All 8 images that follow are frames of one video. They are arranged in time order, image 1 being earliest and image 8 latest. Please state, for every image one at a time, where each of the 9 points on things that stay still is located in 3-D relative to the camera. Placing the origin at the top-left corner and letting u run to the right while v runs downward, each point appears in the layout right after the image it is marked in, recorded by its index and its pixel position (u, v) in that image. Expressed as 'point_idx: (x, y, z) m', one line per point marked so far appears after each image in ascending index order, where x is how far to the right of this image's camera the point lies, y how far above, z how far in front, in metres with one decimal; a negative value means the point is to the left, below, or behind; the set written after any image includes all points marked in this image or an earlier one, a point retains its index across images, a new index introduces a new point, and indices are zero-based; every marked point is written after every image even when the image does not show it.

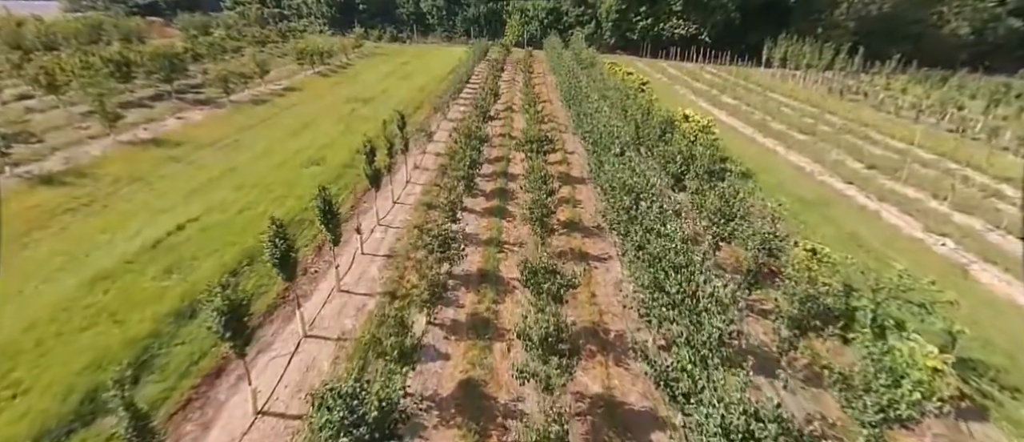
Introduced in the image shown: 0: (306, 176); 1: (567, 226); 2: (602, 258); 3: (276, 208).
0: (-8.9, +1.9, +19.4) m
1: (+2.2, -0.2, +17.9) m
2: (+3.1, -1.3, +15.6) m
3: (-8.6, +0.4, +16.4) m
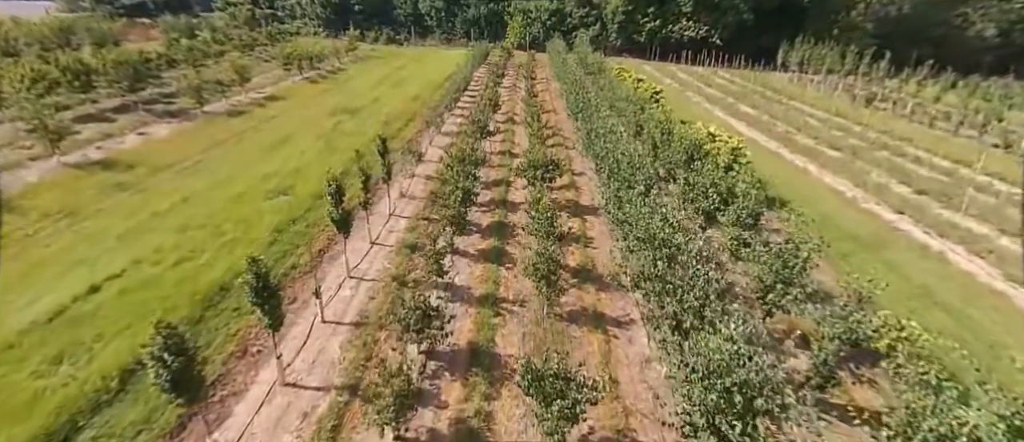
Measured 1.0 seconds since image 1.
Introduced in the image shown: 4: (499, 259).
0: (-8.9, +0.3, +16.5) m
1: (+2.2, -1.8, +14.9) m
2: (+3.1, -2.9, +12.6) m
3: (-8.7, -1.1, +13.5) m
4: (-0.5, -1.3, +15.5) m
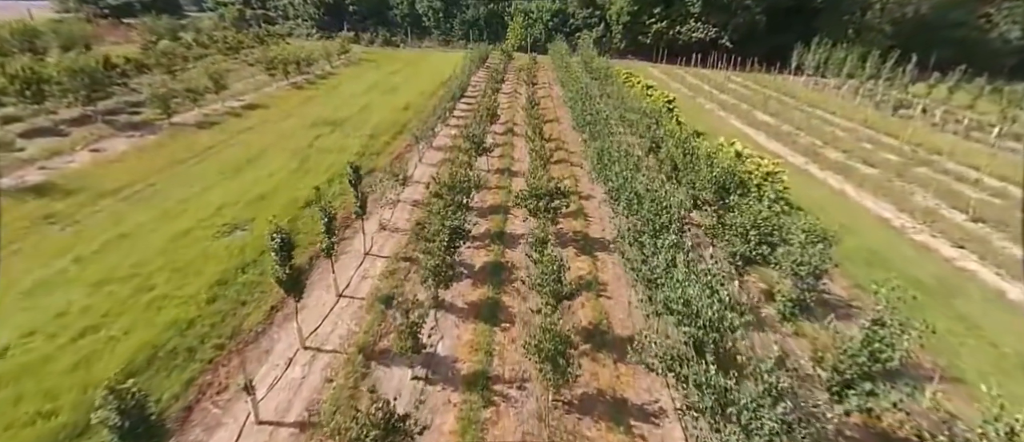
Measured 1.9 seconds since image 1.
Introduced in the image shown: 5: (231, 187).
0: (-9.0, -1.0, +13.6) m
1: (+2.1, -3.1, +12.0) m
2: (+3.0, -4.2, +9.8) m
3: (-8.8, -2.5, +10.6) m
4: (-0.5, -2.7, +12.7) m
5: (-11.7, +1.4, +18.6) m
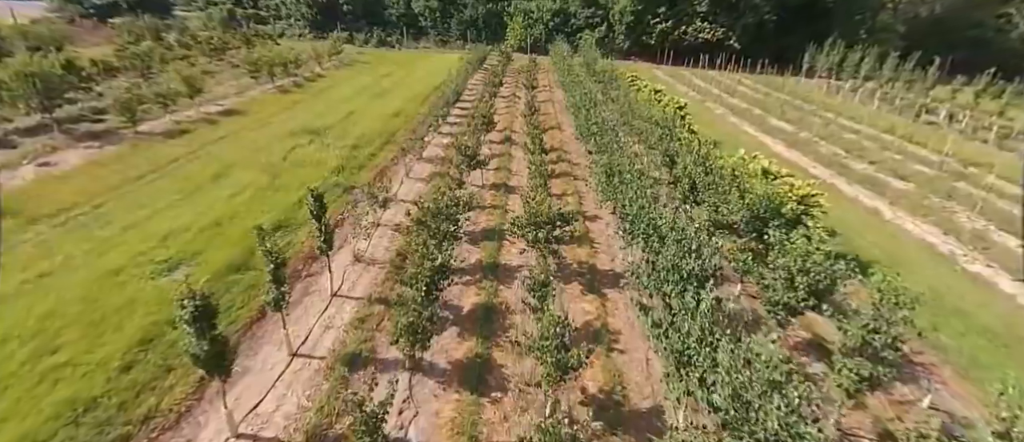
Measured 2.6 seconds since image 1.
0: (-9.2, -2.0, +11.3) m
1: (+1.9, -4.1, +9.7) m
2: (+2.8, -5.2, +7.4) m
3: (-8.9, -3.5, +8.3) m
4: (-0.7, -3.7, +10.3) m
5: (-11.8, +0.4, +16.3) m
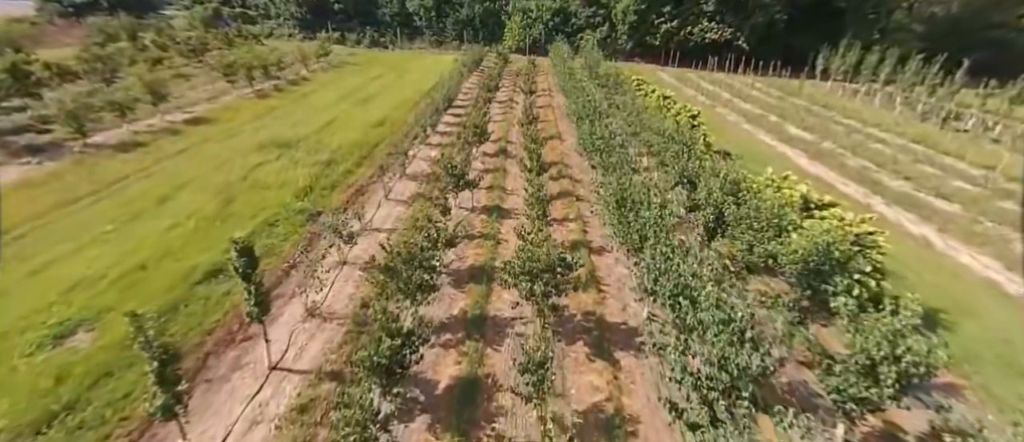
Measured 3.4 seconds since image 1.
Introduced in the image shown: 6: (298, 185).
0: (-9.4, -3.2, +8.5) m
1: (+1.6, -5.3, +6.9) m
2: (+2.6, -6.4, +4.7) m
3: (-9.2, -4.6, +5.6) m
4: (-1.0, -4.9, +7.6) m
5: (-12.1, -0.8, +13.5) m
6: (-8.6, +1.4, +18.2) m
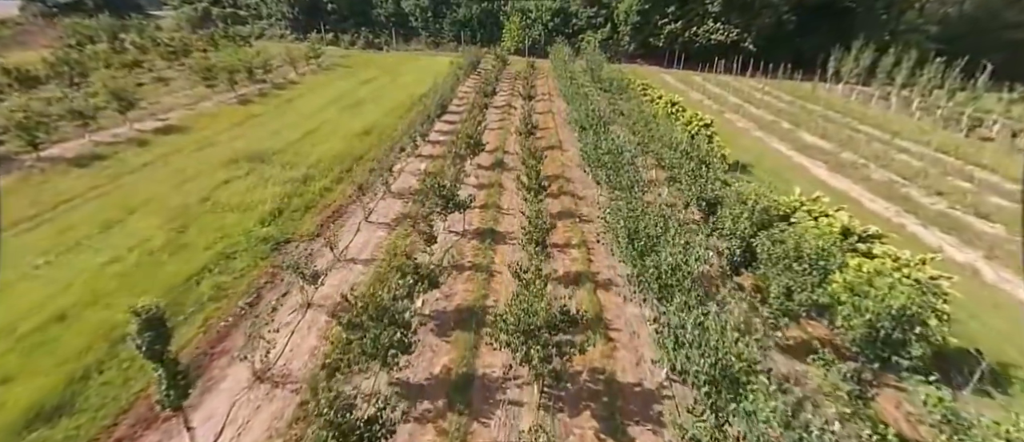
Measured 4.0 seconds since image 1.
0: (-9.6, -4.1, +6.5) m
1: (+1.5, -6.3, +4.8) m
2: (+2.4, -7.4, +2.6) m
3: (-9.4, -5.6, +3.5) m
4: (-1.2, -5.8, +5.5) m
5: (-12.3, -1.8, +11.5) m
6: (-8.8, +0.5, +16.2) m
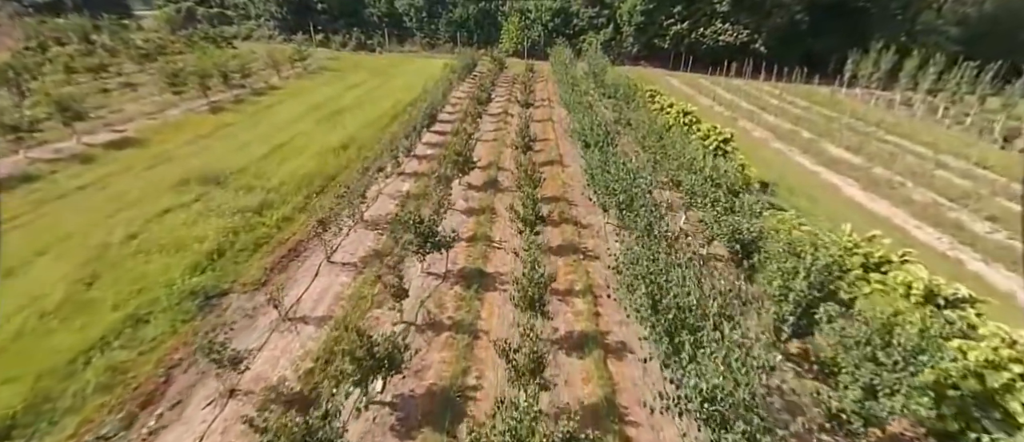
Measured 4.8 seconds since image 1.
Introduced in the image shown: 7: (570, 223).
0: (-9.9, -5.4, +3.7) m
1: (+1.2, -7.5, +2.0) m
2: (+2.1, -8.6, -0.2) m
3: (-9.7, -6.8, +0.7) m
4: (-1.5, -7.1, +2.7) m
5: (-12.6, -3.0, +8.7) m
6: (-9.1, -0.8, +13.4) m
7: (+2.3, -0.1, +17.8) m
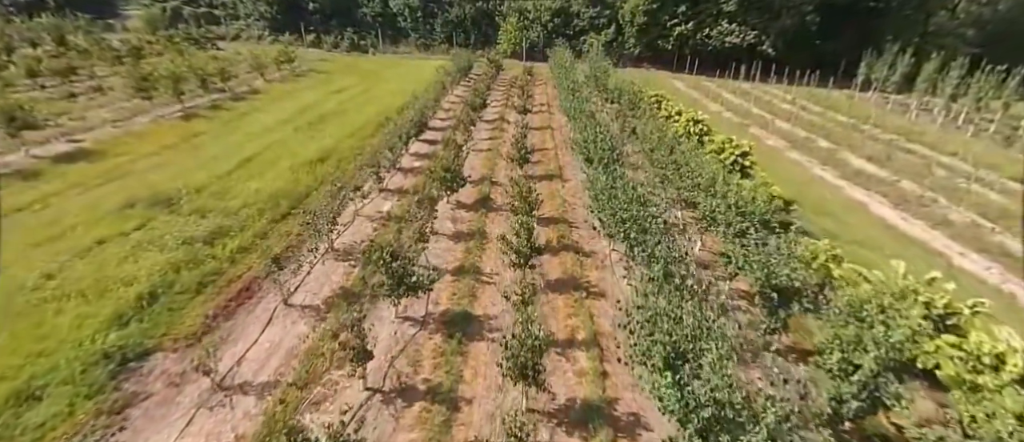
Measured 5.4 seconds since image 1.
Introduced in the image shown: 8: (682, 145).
0: (-10.2, -6.3, +1.5) m
1: (+0.9, -8.5, -0.1) m
2: (+1.8, -9.6, -2.4) m
3: (-9.9, -7.8, -1.5) m
4: (-1.7, -8.0, +0.5) m
5: (-12.8, -4.0, +6.5) m
6: (-9.4, -1.7, +11.2) m
7: (+2.1, -1.0, +15.6) m
8: (+7.3, +3.3, +19.4) m
